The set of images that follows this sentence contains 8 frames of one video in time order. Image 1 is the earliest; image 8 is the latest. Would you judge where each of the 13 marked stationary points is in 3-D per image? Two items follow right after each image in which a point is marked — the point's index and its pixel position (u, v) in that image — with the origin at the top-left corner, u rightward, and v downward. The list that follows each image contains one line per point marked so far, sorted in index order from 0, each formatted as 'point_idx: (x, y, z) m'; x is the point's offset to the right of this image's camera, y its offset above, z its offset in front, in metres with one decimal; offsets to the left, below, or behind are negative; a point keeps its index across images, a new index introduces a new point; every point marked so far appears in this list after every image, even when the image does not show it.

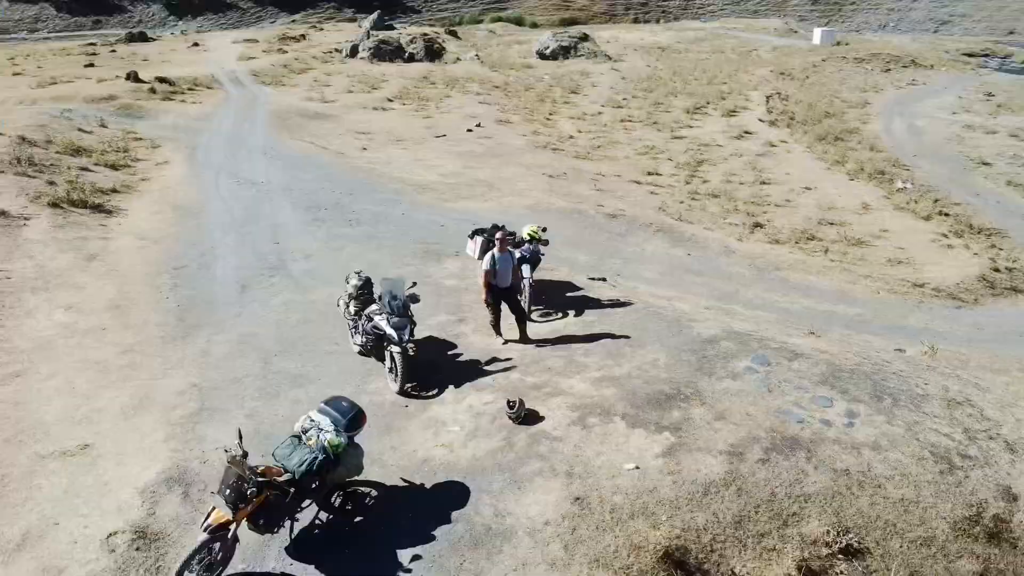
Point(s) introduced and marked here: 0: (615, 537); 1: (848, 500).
0: (+1.1, -2.5, +7.4) m
1: (+3.6, -2.3, +7.8) m
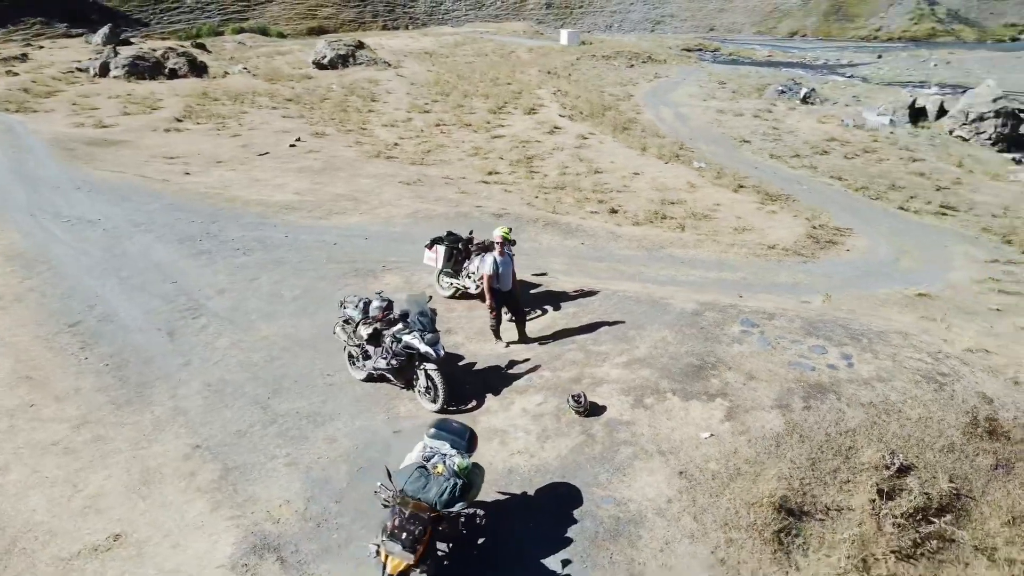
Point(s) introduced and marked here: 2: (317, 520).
0: (+2.4, -2.3, +7.9) m
1: (+4.6, -1.7, +9.1) m
2: (-2.0, -2.5, +7.7) m
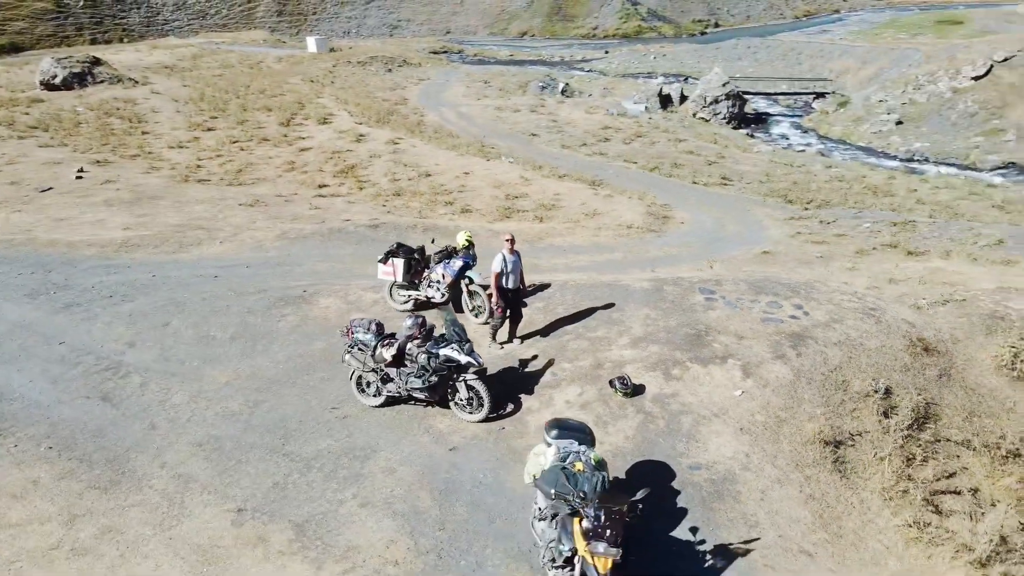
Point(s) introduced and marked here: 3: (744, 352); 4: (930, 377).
0: (+3.3, -1.9, +8.8) m
1: (+5.0, -1.0, +10.6) m
2: (-0.7, -2.6, +7.3) m
3: (+3.3, -0.9, +10.4) m
4: (+6.1, -1.3, +10.7) m
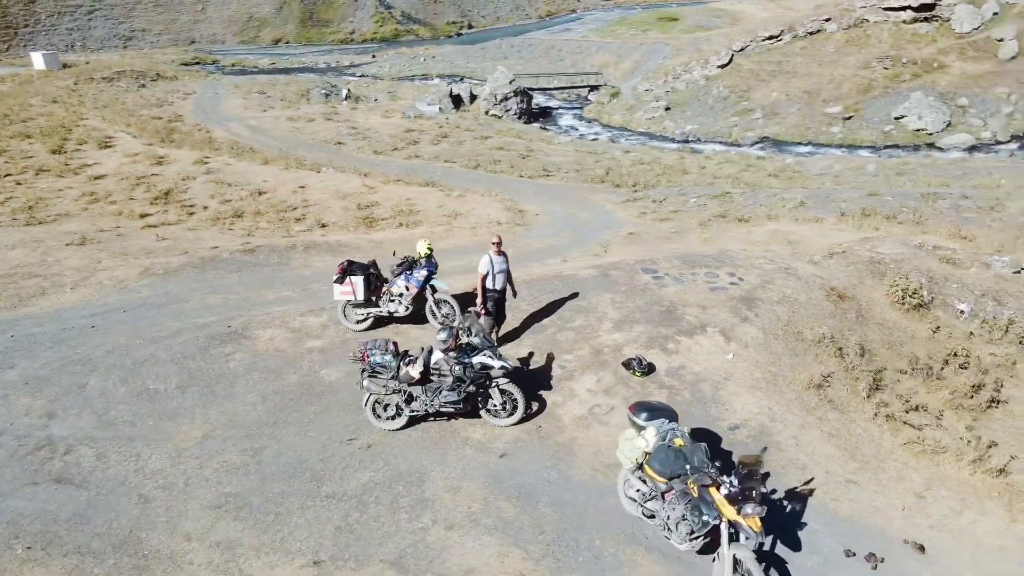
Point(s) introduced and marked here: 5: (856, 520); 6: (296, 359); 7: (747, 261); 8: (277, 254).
0: (+3.7, -1.4, +9.8) m
1: (+4.7, -0.4, +12.0) m
2: (+0.4, -2.6, +7.2) m
3: (+3.2, -0.5, +11.3) m
4: (+5.8, -0.5, +12.4) m
5: (+3.7, -2.5, +7.8) m
6: (-3.2, -1.1, +11.1) m
7: (+4.4, +0.5, +13.8) m
8: (-6.0, +0.8, +18.6) m
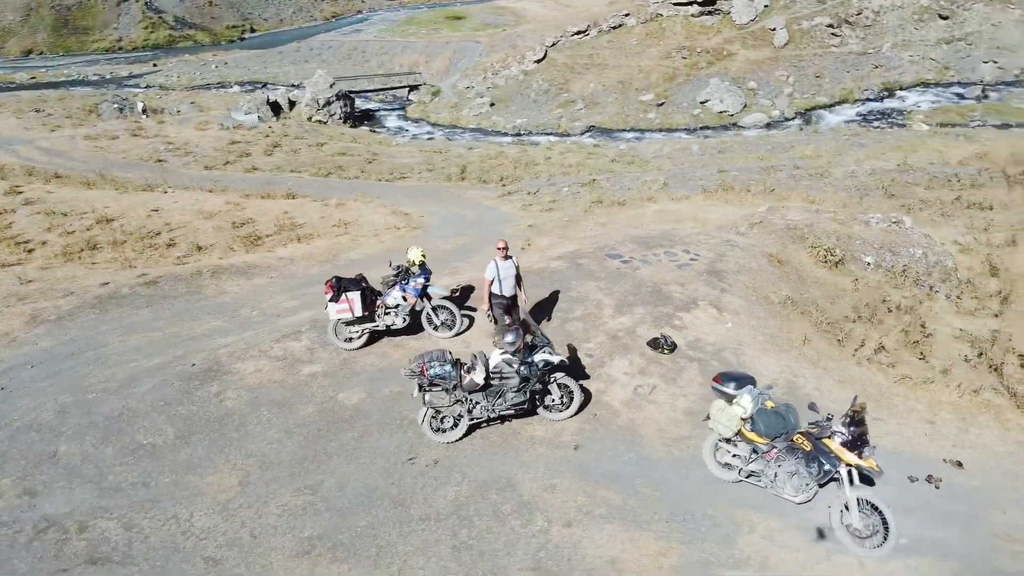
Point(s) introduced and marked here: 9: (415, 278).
0: (+4.1, -0.9, +10.8) m
1: (+4.4, +0.2, +13.1) m
2: (+1.7, -2.5, +7.5) m
3: (+3.1, -0.1, +12.1) m
4: (+5.4, +0.1, +13.8) m
5: (+4.7, -1.9, +8.9) m
6: (-2.9, -1.4, +10.4) m
7: (+3.6, +1.0, +14.8) m
8: (-7.6, +0.1, +16.9) m
9: (-1.5, +0.1, +11.2) m
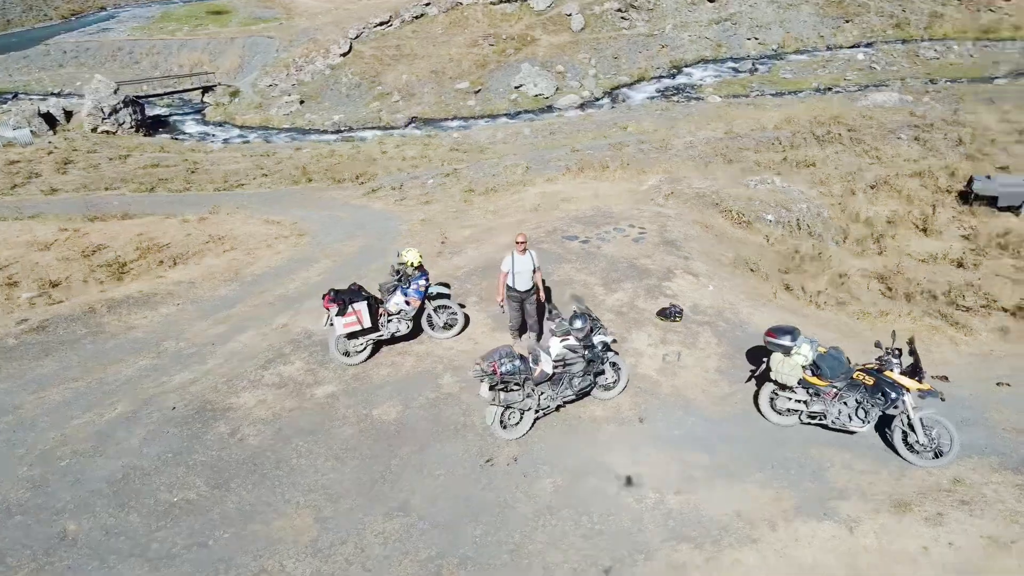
0: (+4.2, -0.3, +11.9) m
1: (+3.7, +0.8, +14.2) m
2: (+2.9, -2.1, +8.1) m
3: (+2.7, +0.4, +12.9) m
4: (+4.4, +0.9, +15.1) m
5: (+5.3, -1.2, +10.2) m
6: (-2.4, -1.6, +9.7) m
7: (+2.4, +1.5, +15.5) m
8: (-8.8, -0.7, +14.7) m
9: (-1.4, +0.1, +10.8) m
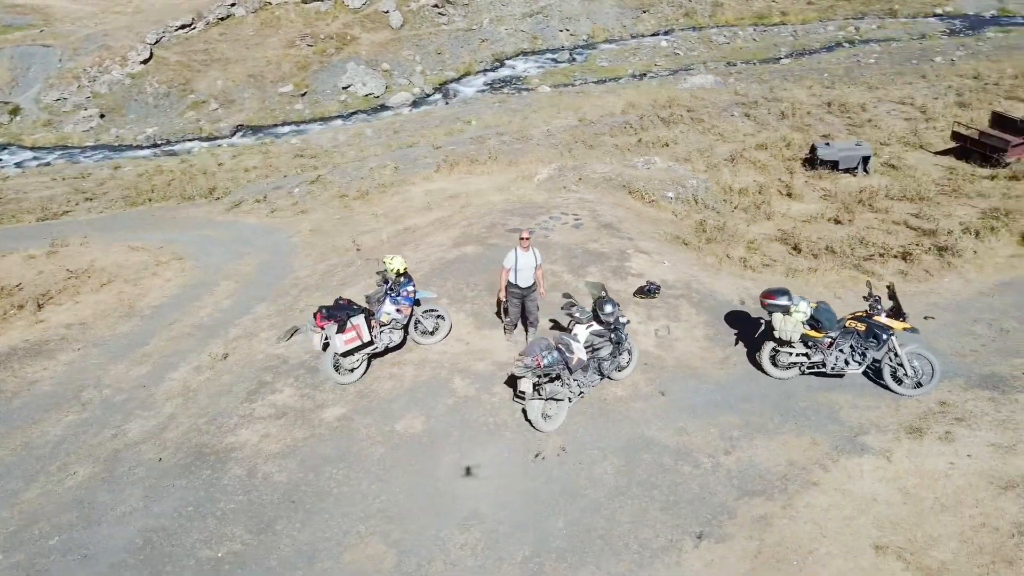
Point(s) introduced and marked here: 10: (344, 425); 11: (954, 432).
0: (+3.6, +0.3, +12.8) m
1: (+2.5, +1.3, +14.9) m
2: (+3.5, -1.7, +8.9) m
3: (+1.9, +0.8, +13.4) m
4: (+3.0, +1.5, +16.0) m
5: (+5.2, -0.5, +11.5) m
6: (-2.0, -1.8, +9.1) m
7: (+0.9, +1.8, +15.9) m
8: (-9.5, -1.7, +12.6) m
9: (-1.6, 0.0, +10.4) m
10: (-2.1, -1.7, +9.2) m
11: (+5.2, -1.7, +8.6) m
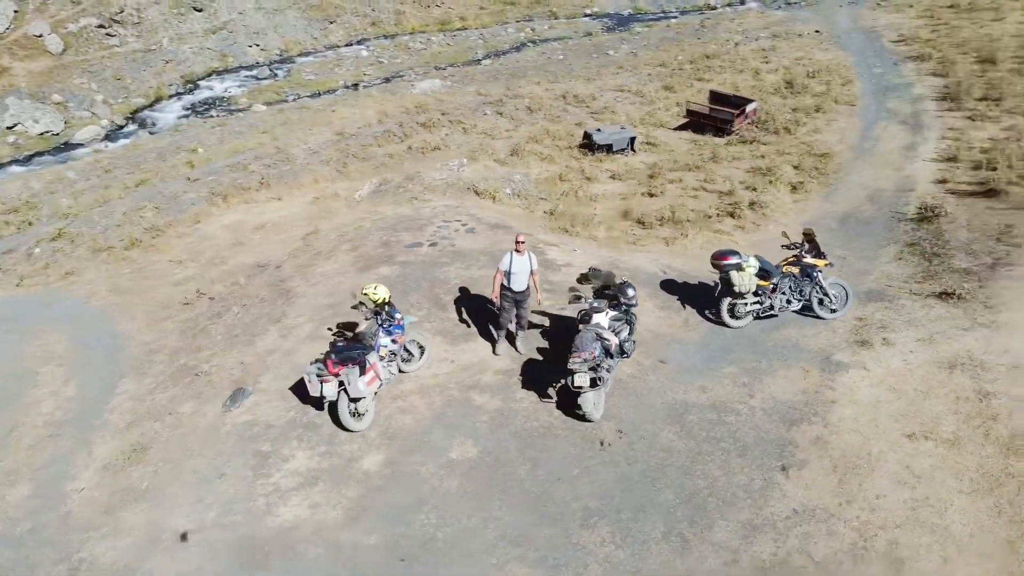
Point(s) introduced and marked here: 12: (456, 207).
0: (+2.1, +0.7, +14.0) m
1: (+0.1, +1.4, +15.5) m
2: (+3.8, -1.0, +10.4) m
3: (+0.3, +0.9, +13.9) m
4: (+0.1, +1.6, +16.6) m
5: (+4.2, +0.3, +13.4) m
6: (-1.2, -2.2, +8.5) m
7: (-1.9, +1.6, +15.8) m
8: (-9.3, -3.6, +8.8) m
9: (-1.6, -0.4, +9.8) m
10: (-1.4, -2.1, +8.6) m
11: (+5.5, -0.7, +10.7) m
12: (-1.3, +1.9, +16.6) m
